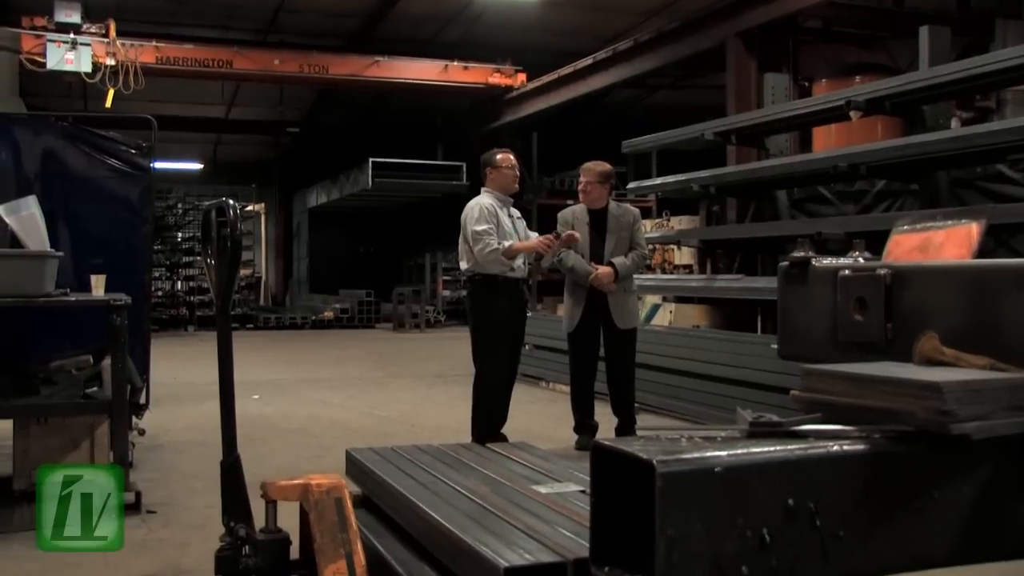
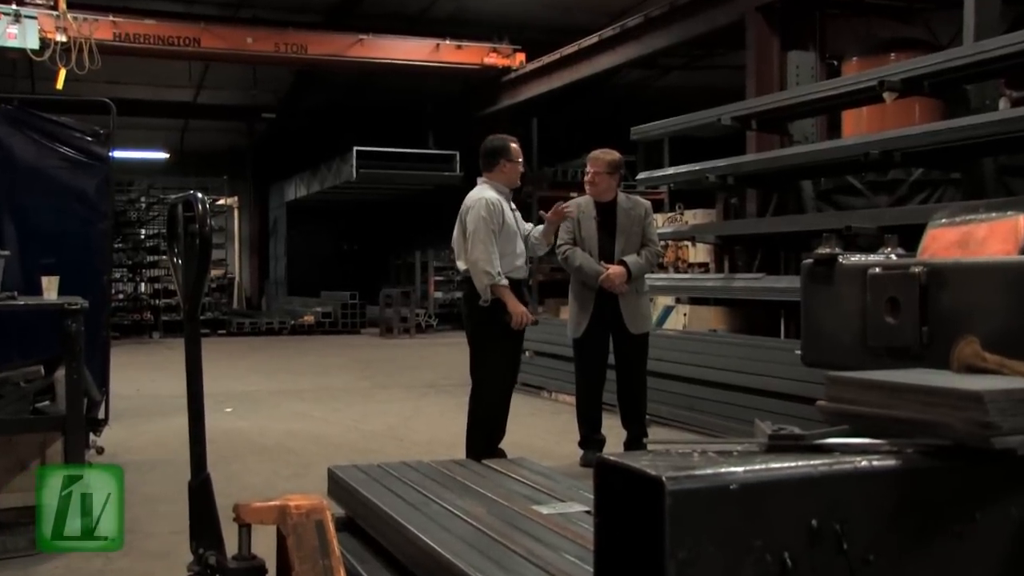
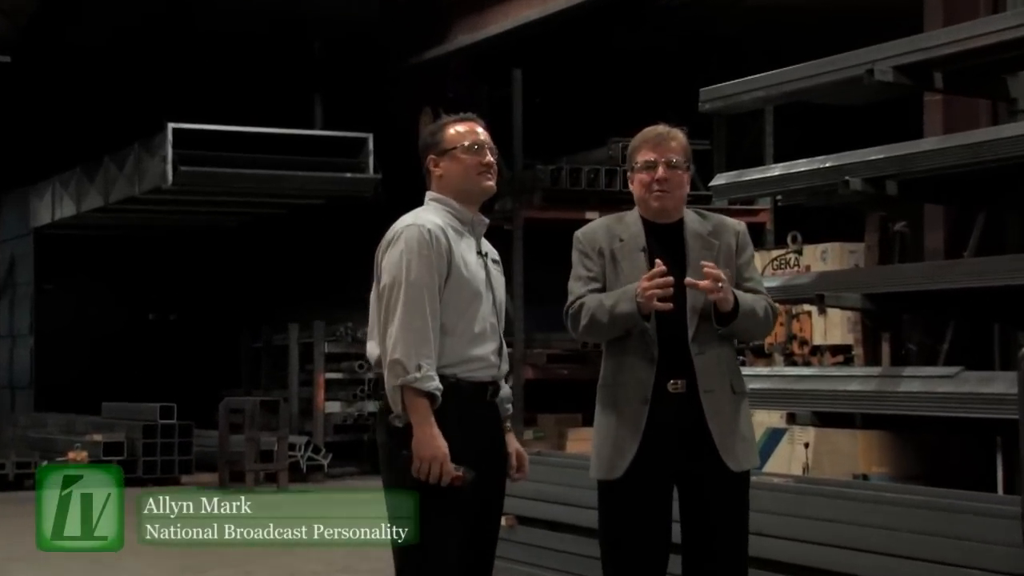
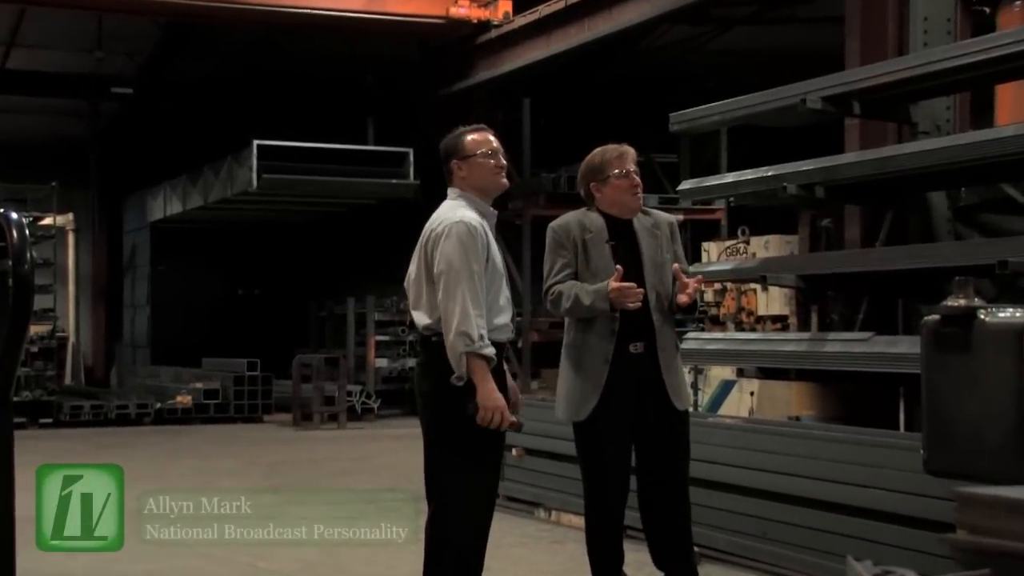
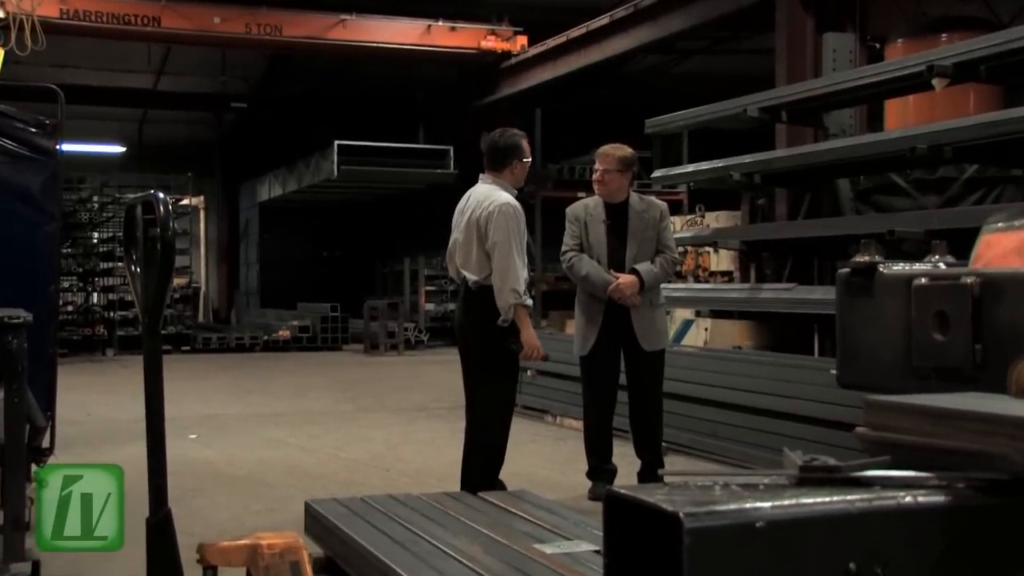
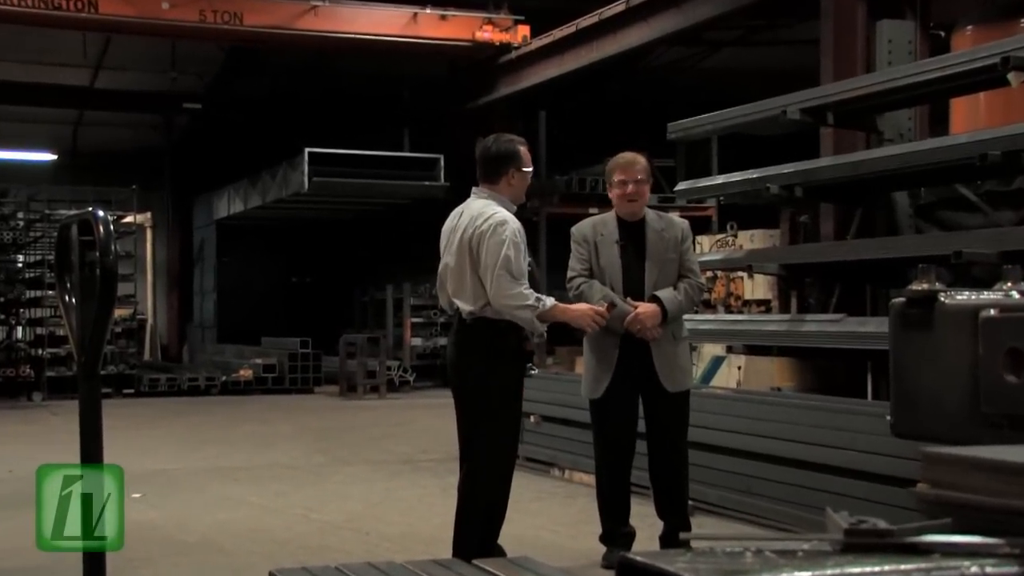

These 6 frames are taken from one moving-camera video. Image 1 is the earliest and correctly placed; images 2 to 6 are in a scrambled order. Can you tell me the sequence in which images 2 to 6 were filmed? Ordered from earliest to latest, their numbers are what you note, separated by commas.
2, 5, 6, 4, 3
